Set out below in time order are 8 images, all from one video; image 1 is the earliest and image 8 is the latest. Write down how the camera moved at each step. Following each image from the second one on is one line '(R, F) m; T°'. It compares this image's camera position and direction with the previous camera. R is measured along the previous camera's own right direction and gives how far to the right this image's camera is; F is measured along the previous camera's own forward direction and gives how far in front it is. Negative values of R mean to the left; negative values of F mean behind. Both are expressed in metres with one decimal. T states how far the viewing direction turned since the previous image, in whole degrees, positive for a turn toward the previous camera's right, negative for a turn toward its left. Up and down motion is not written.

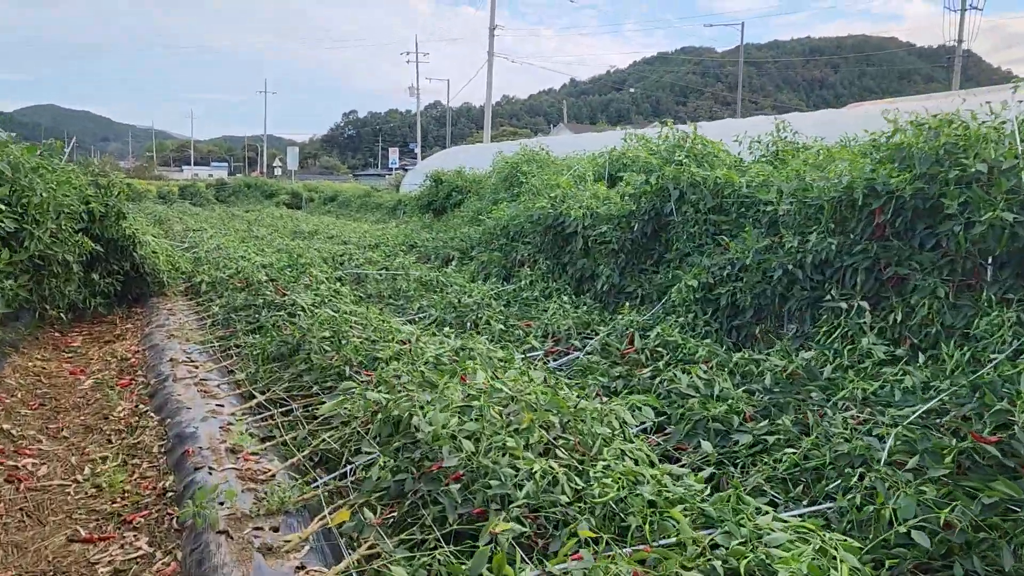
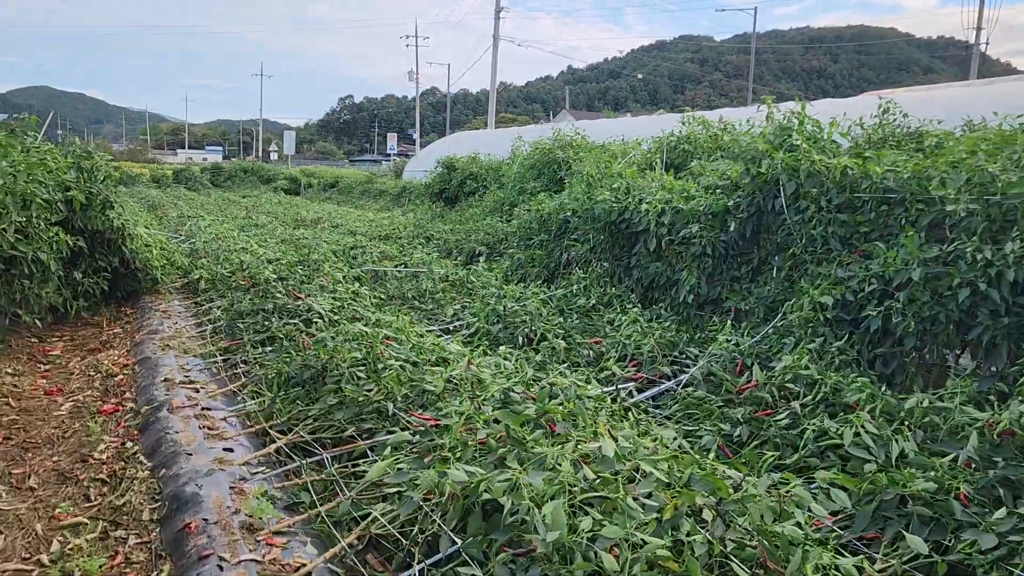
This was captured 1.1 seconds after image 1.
(-0.4, +0.9) m; 0°
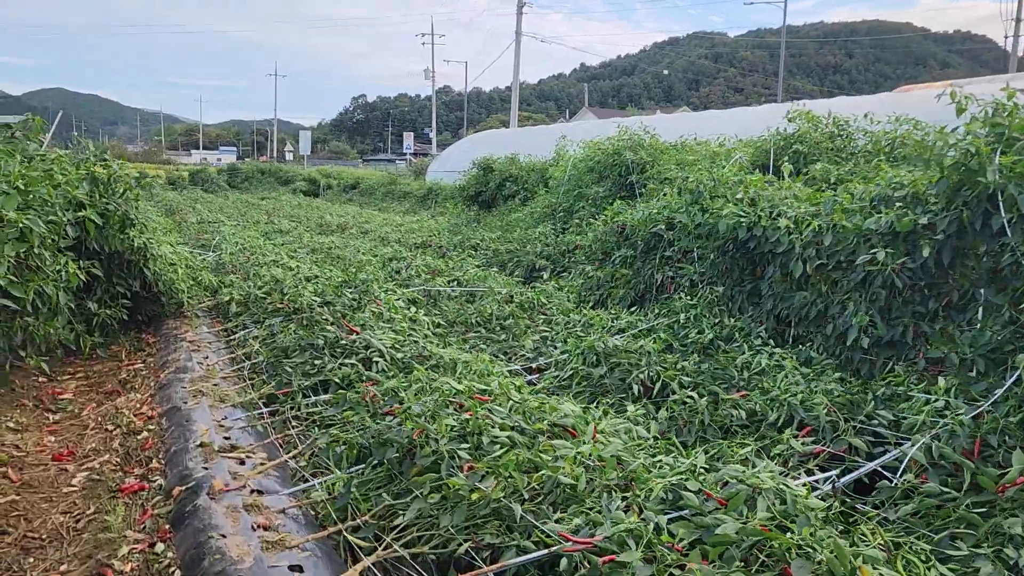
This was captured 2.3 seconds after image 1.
(-0.4, +0.9) m; -1°
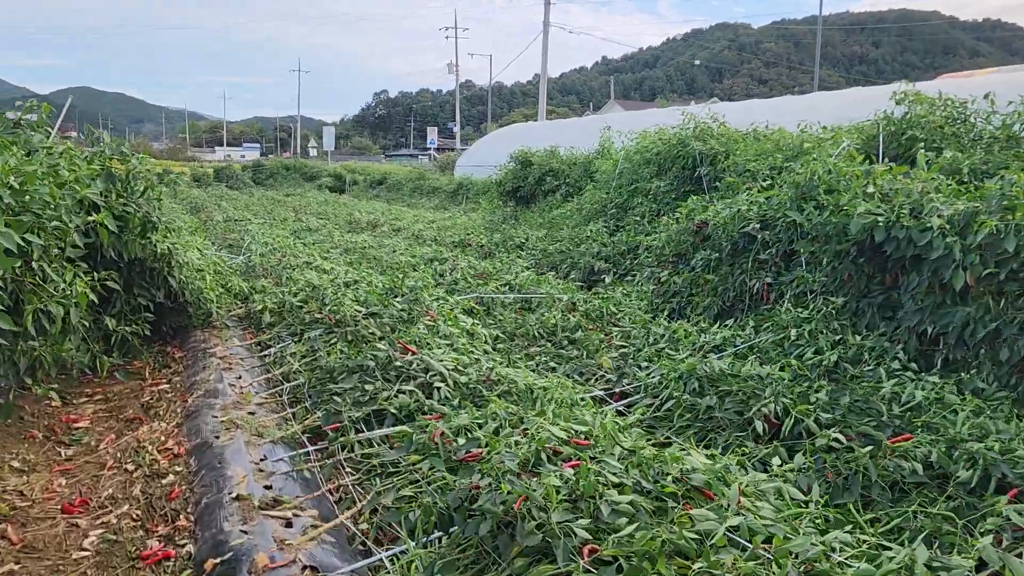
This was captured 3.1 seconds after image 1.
(-0.3, +0.6) m; -2°
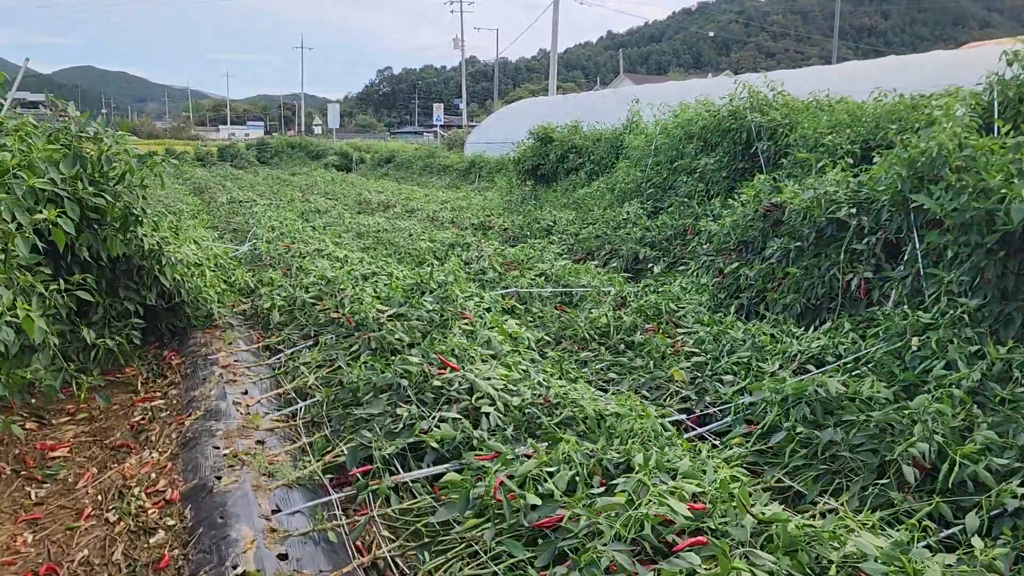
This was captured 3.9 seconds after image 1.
(-0.2, +0.7) m; 0°
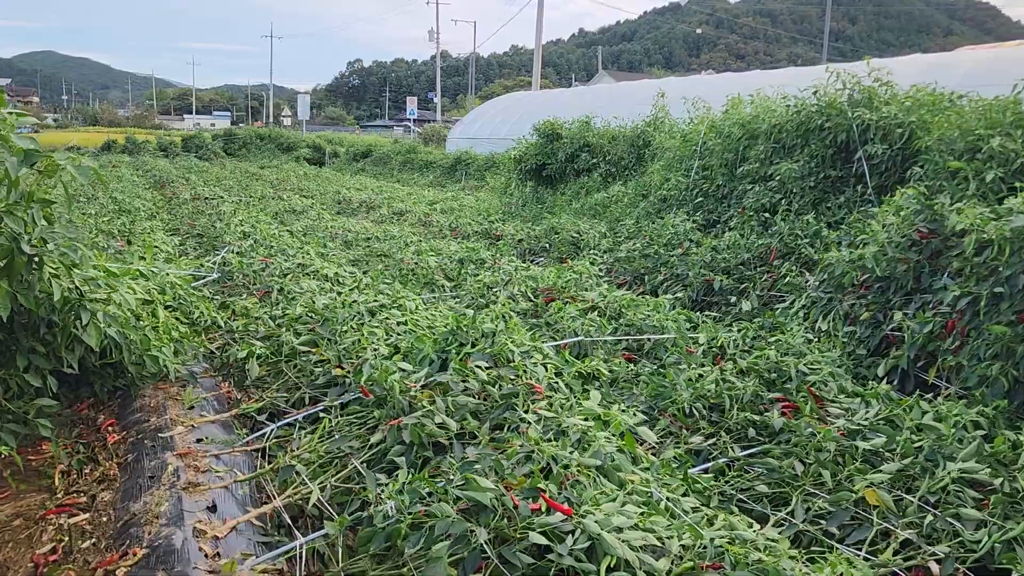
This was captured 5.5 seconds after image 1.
(-0.4, +1.2) m; +2°
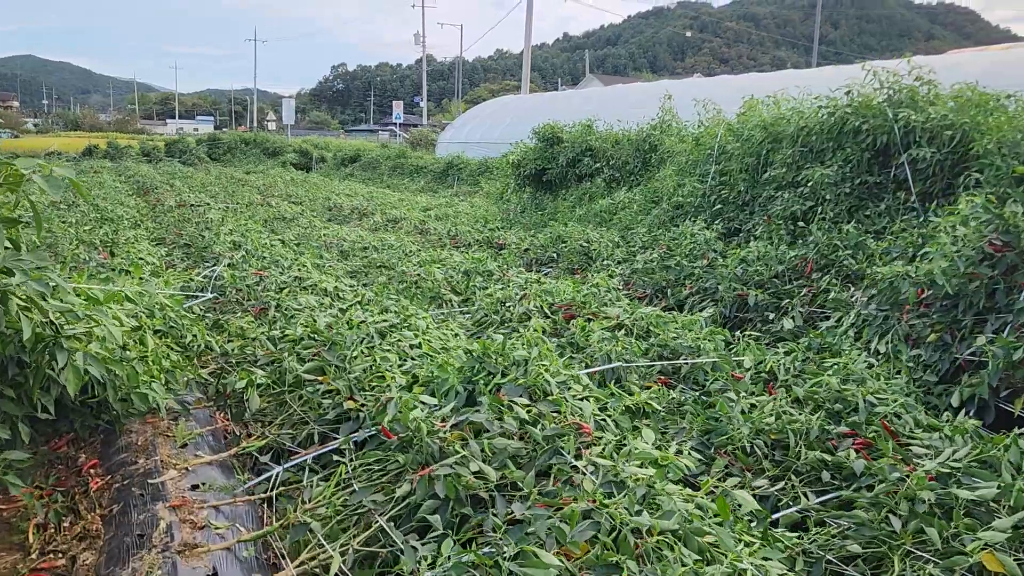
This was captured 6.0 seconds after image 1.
(-0.2, +0.4) m; +1°
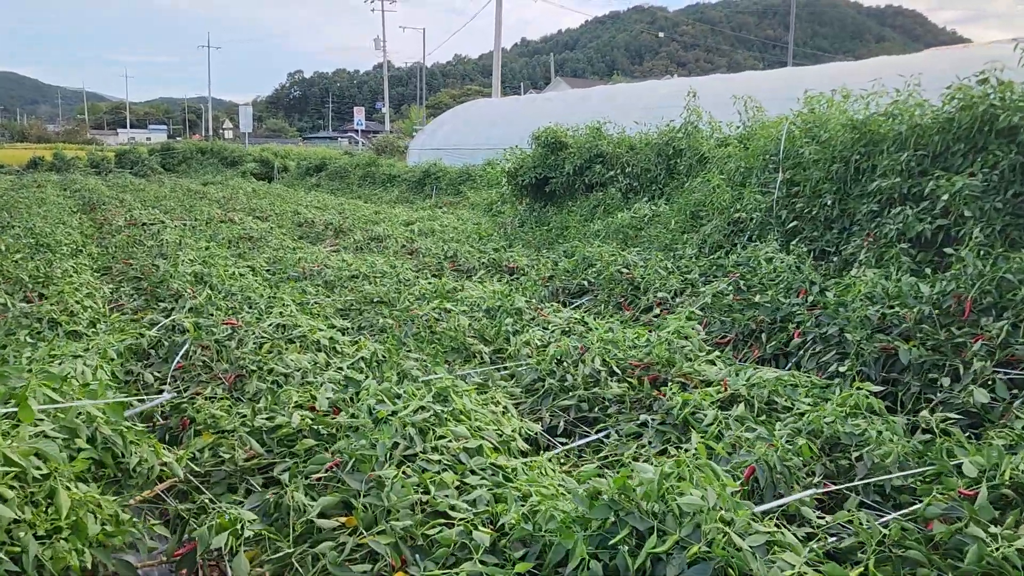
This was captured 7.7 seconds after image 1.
(-0.4, +1.2) m; +3°
